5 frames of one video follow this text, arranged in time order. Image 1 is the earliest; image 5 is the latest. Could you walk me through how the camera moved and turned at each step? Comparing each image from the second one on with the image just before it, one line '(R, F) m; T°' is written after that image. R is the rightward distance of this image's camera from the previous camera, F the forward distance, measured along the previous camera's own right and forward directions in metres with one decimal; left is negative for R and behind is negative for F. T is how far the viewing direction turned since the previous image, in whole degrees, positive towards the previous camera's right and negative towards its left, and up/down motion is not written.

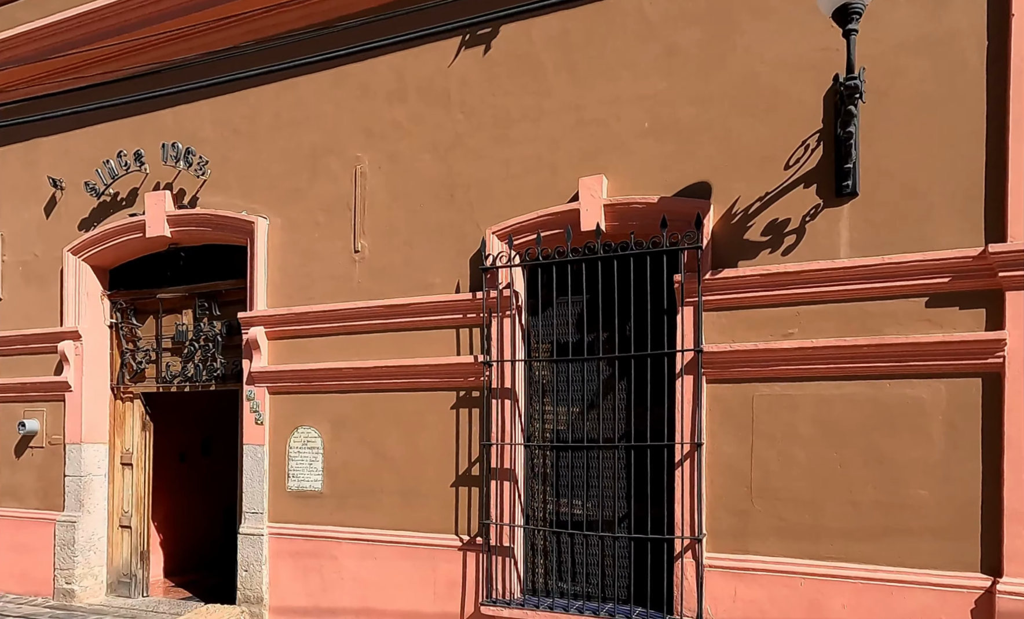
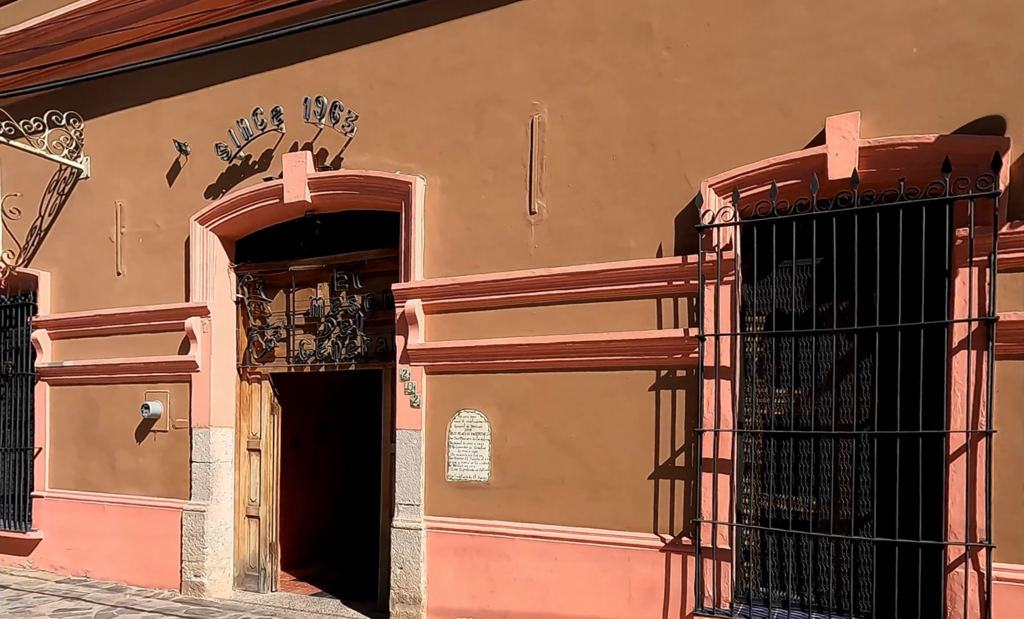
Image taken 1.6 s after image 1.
(-1.0, +0.8) m; -3°
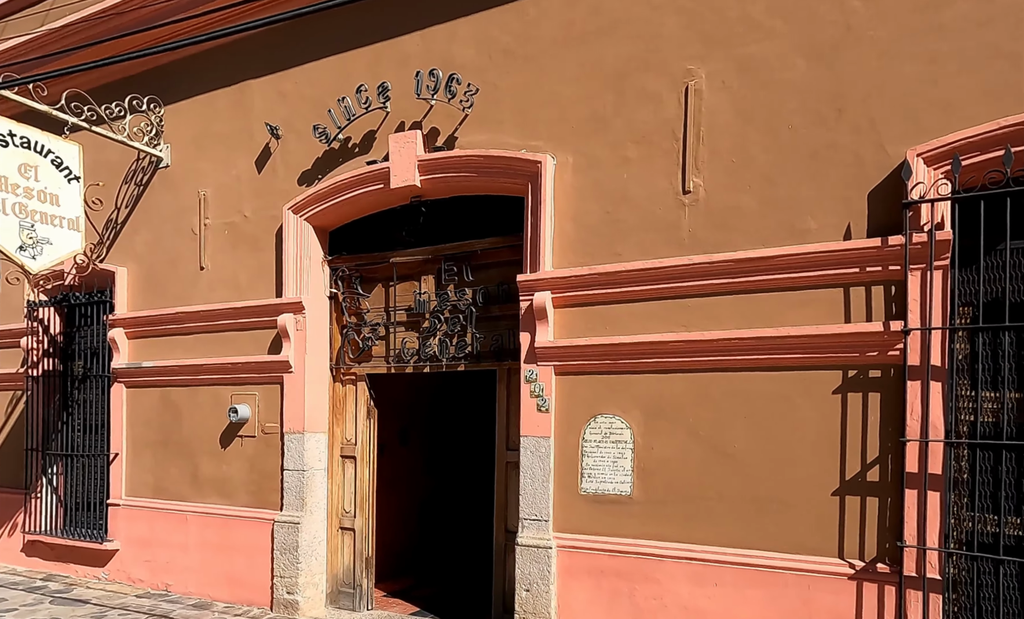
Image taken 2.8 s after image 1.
(-0.7, +0.7) m; -2°
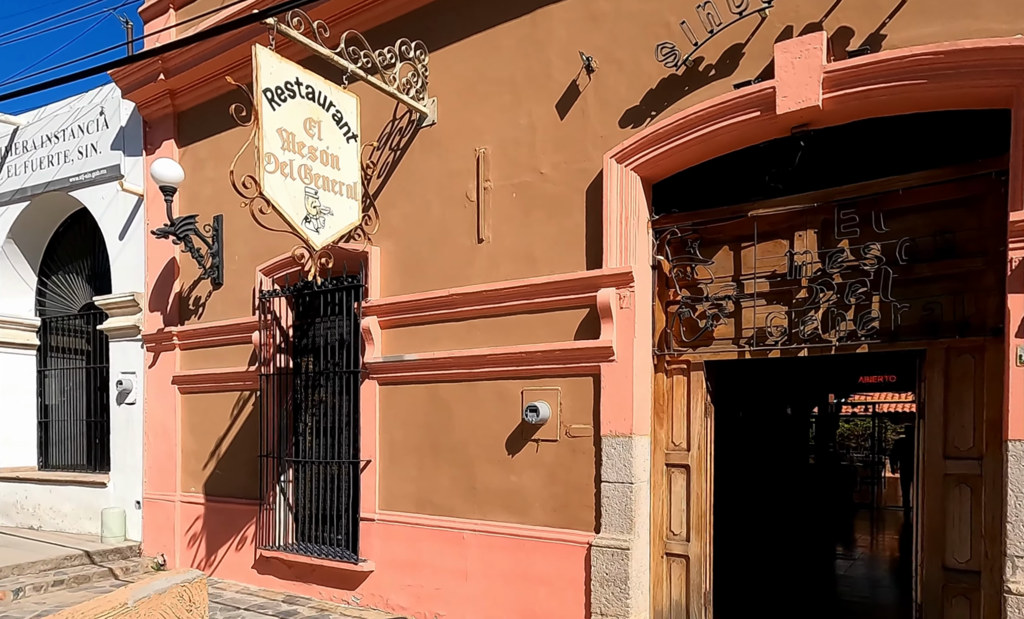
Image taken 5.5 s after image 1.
(-1.8, +1.5) m; -8°
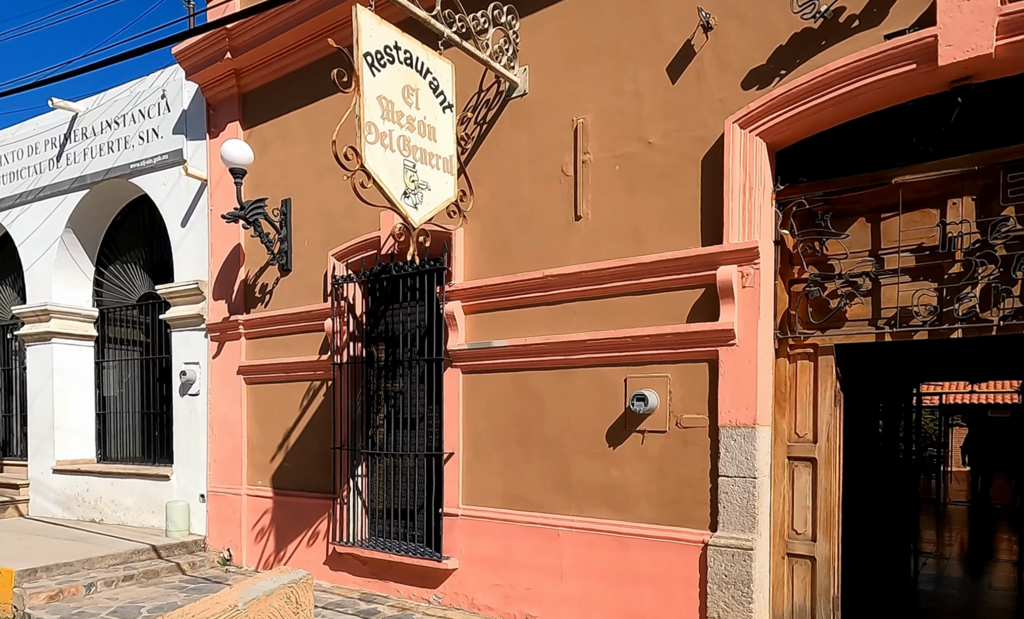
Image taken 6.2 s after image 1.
(-0.5, +0.5) m; -2°
